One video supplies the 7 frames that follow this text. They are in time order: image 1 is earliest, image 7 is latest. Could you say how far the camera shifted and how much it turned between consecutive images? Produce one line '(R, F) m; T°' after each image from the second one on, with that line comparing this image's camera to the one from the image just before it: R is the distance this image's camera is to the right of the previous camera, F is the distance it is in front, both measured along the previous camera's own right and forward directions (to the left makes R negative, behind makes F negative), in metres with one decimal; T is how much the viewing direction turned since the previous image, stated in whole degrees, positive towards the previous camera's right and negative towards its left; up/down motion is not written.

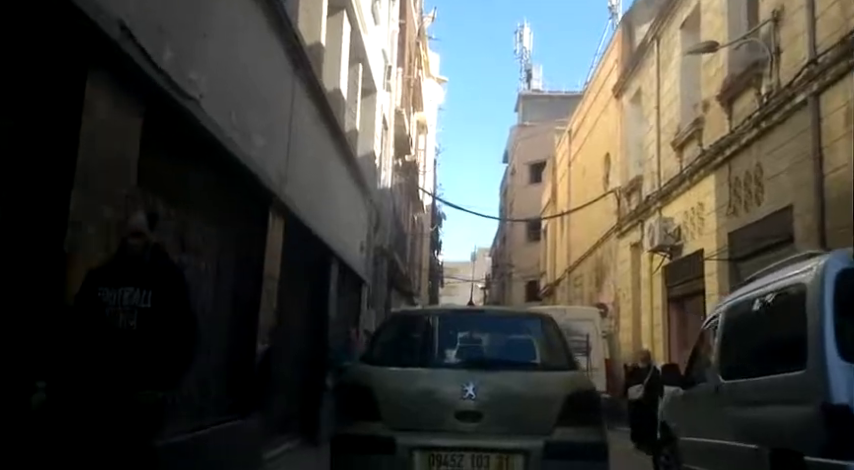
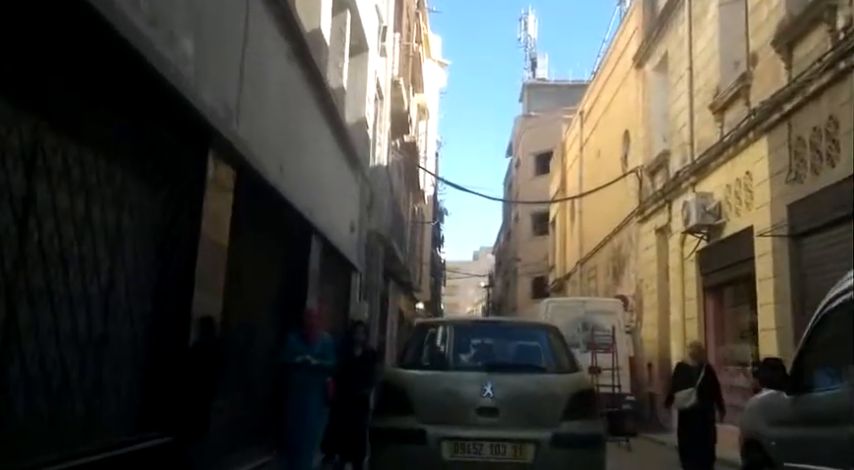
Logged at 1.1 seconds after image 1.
(0.0, +2.0) m; 0°
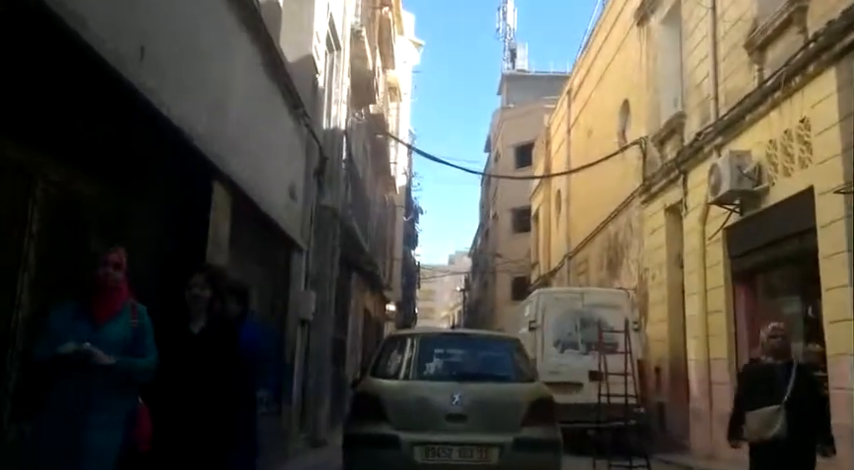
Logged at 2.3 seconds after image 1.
(+0.2, +2.8) m; +2°
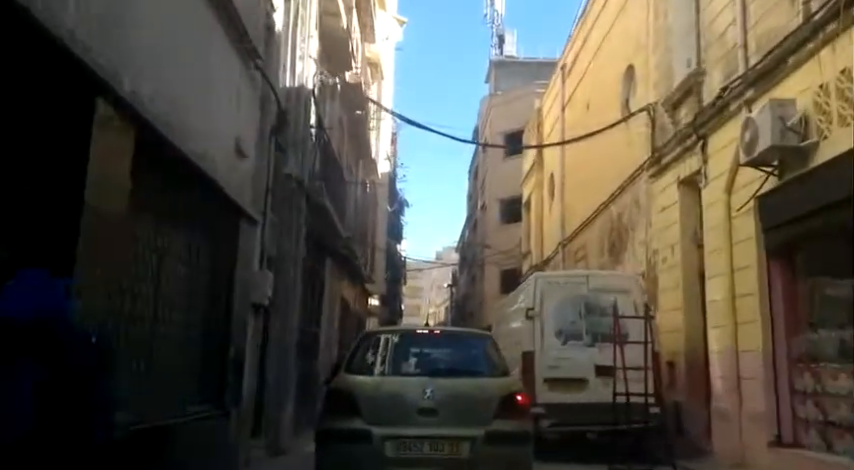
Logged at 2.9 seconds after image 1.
(+0.1, +1.8) m; +1°
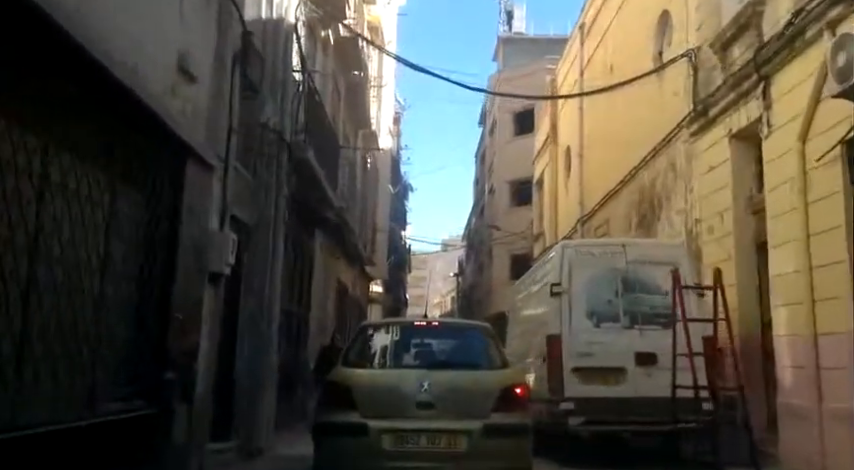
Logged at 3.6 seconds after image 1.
(0.0, +1.9) m; 0°
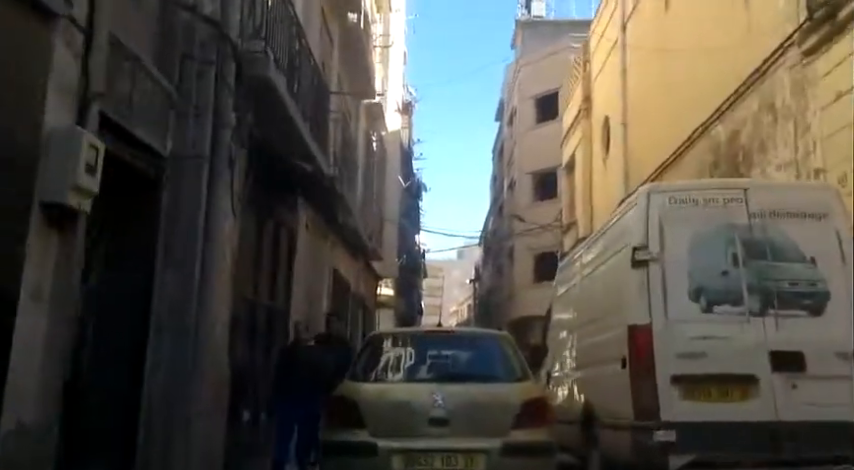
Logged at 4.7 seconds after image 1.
(0.0, +3.2) m; -1°
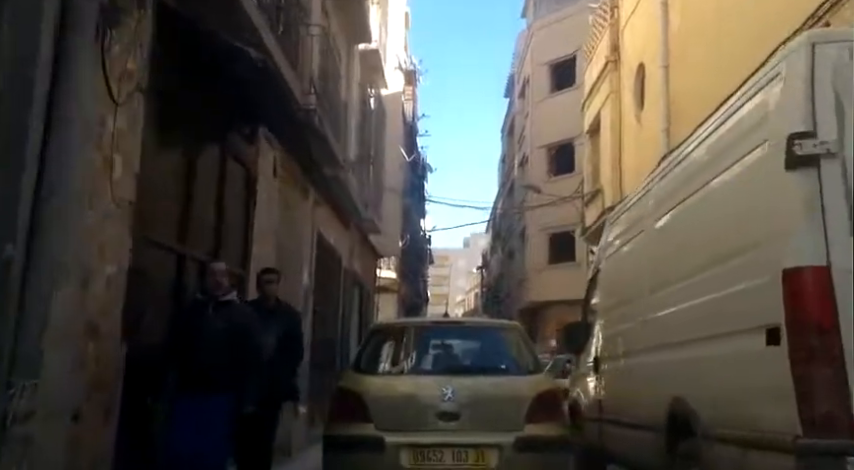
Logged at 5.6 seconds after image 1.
(0.0, +2.6) m; 0°
